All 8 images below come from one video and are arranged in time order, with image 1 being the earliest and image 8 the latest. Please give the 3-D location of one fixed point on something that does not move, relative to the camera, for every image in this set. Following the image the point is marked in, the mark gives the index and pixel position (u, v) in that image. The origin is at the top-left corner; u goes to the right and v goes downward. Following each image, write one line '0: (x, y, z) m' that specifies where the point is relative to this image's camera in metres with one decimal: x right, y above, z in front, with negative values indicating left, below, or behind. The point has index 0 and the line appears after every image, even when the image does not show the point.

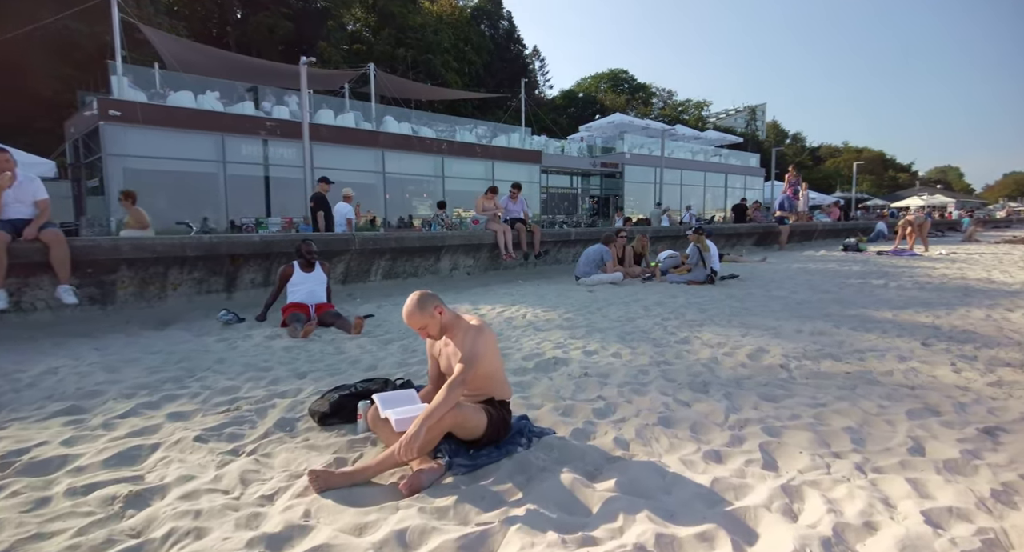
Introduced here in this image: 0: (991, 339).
0: (+5.1, -0.6, +6.1) m
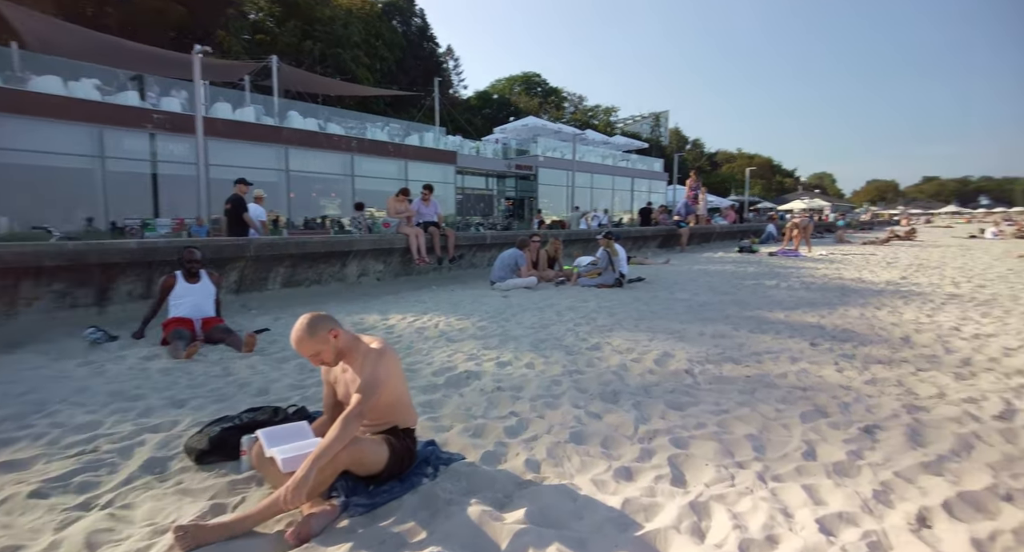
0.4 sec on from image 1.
0: (+4.1, -0.7, +6.6) m
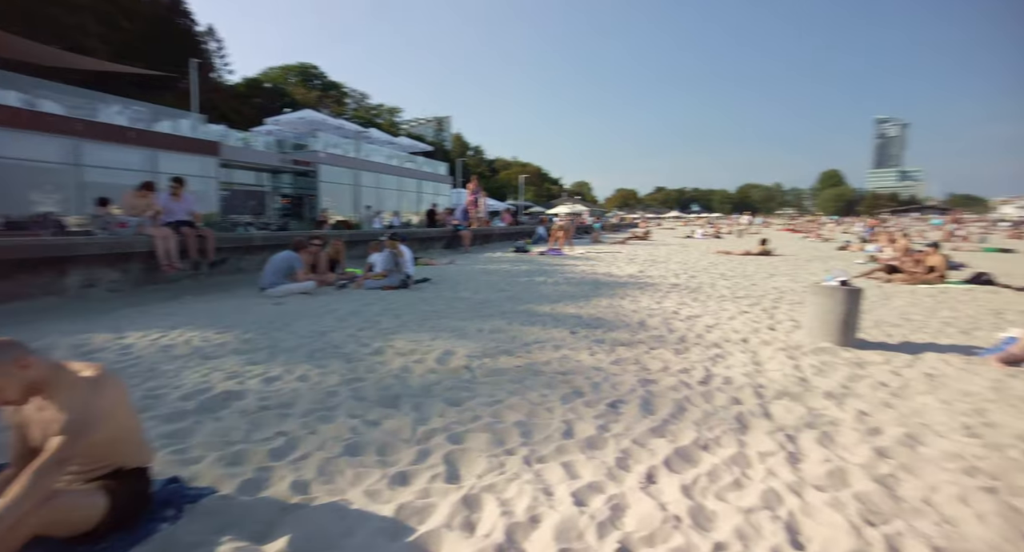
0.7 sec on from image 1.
0: (+1.4, -0.6, +7.6) m
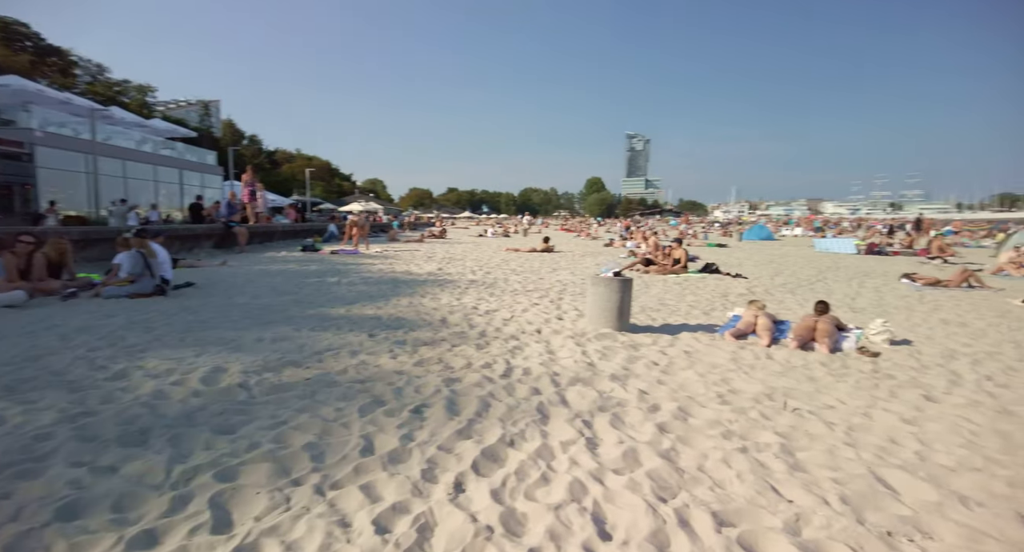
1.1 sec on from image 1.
0: (-1.2, -0.6, +7.3) m
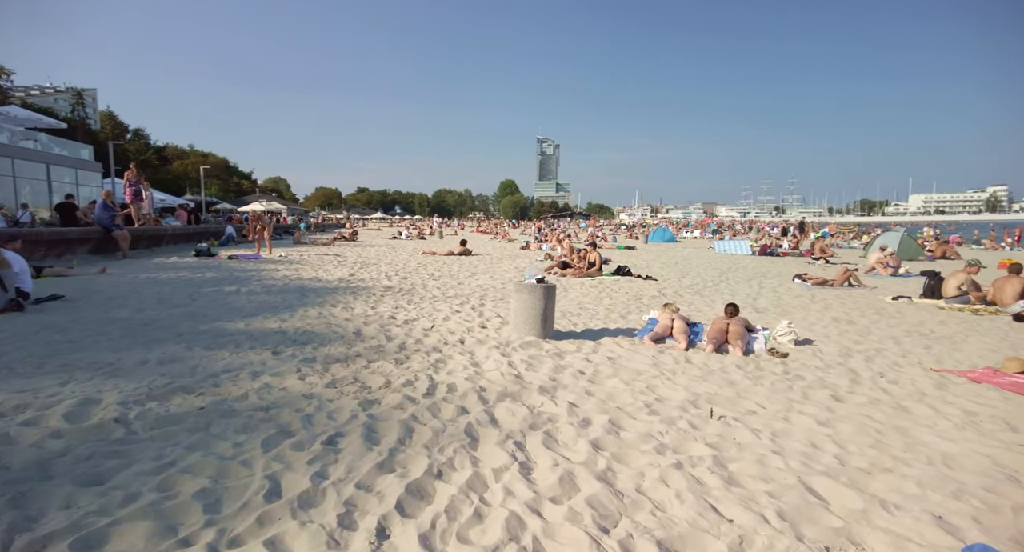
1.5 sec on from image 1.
0: (-2.2, -0.7, +6.8) m
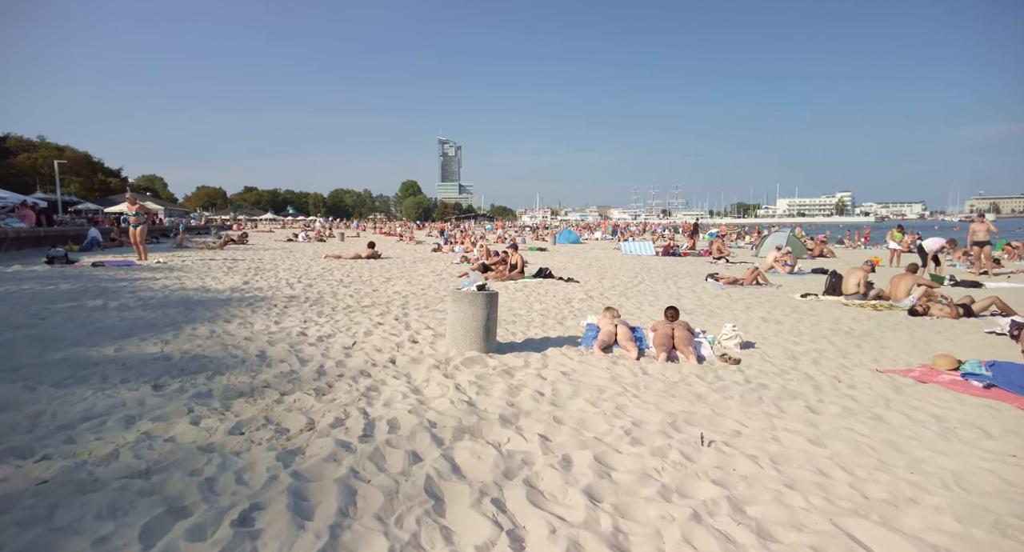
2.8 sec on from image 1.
0: (-2.8, -0.8, +5.5) m
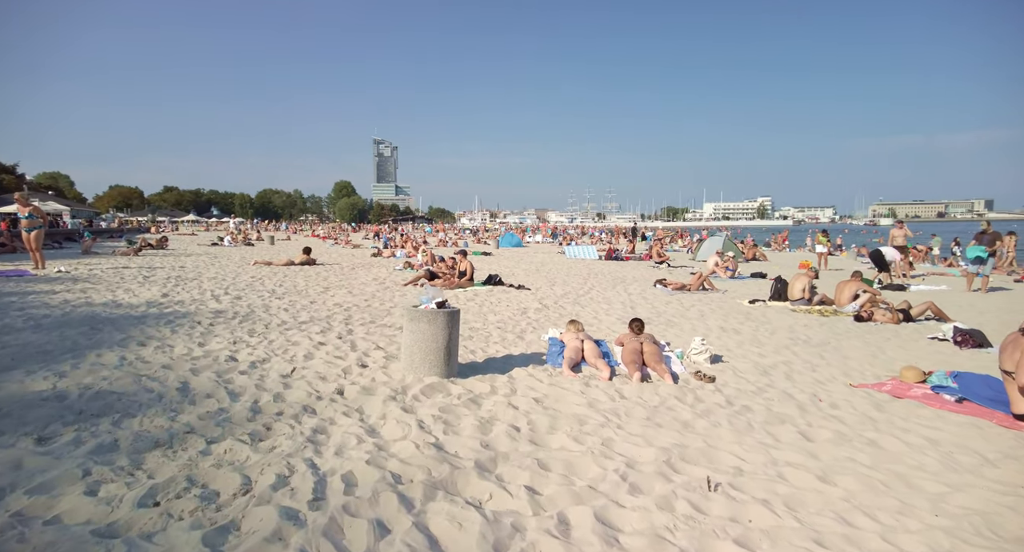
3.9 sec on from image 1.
0: (-3.1, -1.0, +4.6) m
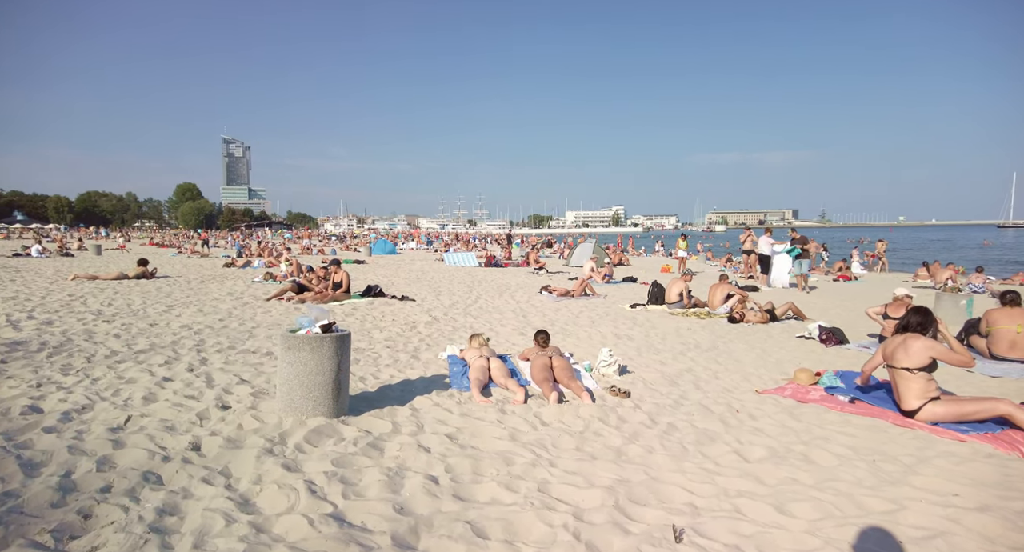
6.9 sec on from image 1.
0: (-3.6, -1.2, +3.1) m
